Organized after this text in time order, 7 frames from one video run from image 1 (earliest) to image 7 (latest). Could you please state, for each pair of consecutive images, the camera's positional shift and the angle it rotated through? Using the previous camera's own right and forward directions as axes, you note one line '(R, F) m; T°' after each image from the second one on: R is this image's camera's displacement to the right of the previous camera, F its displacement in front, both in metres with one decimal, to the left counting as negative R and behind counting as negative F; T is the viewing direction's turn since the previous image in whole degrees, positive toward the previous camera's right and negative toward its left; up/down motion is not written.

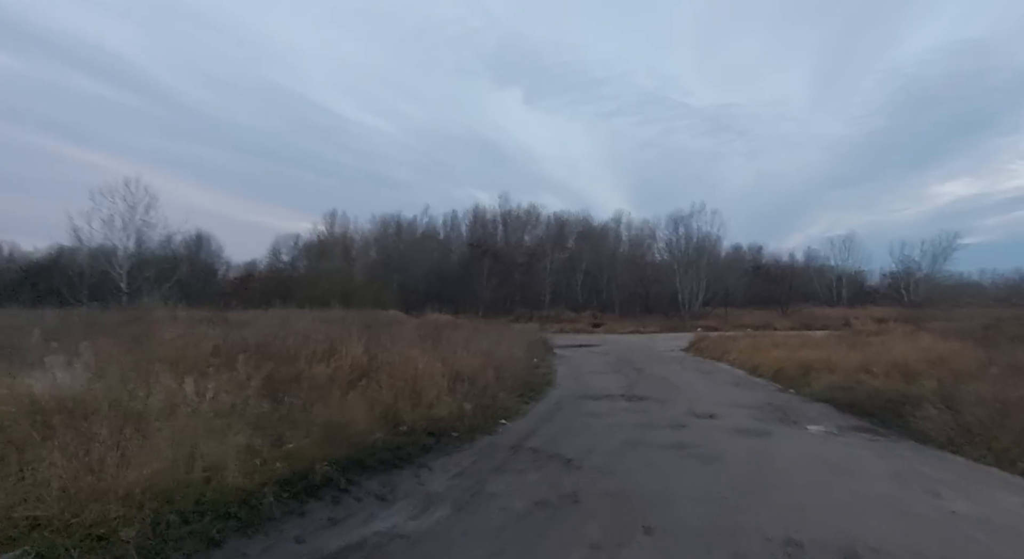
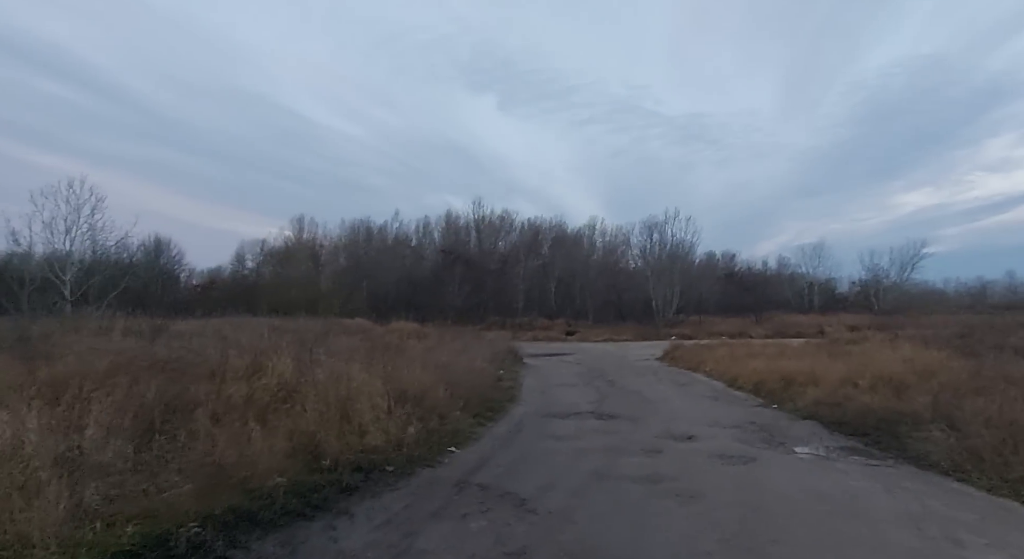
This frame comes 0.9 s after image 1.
(+0.4, +1.4) m; +3°
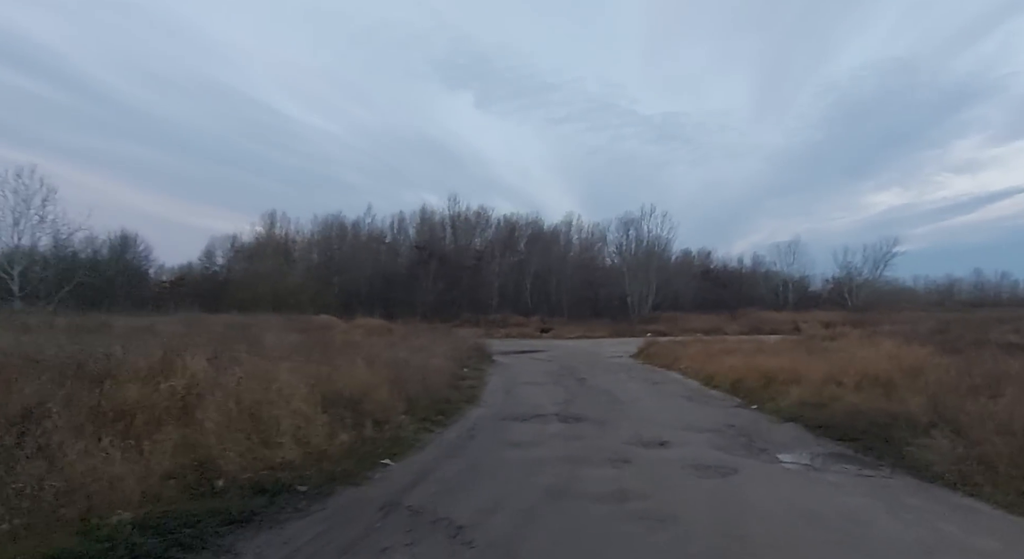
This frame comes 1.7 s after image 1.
(+0.5, +1.3) m; +2°
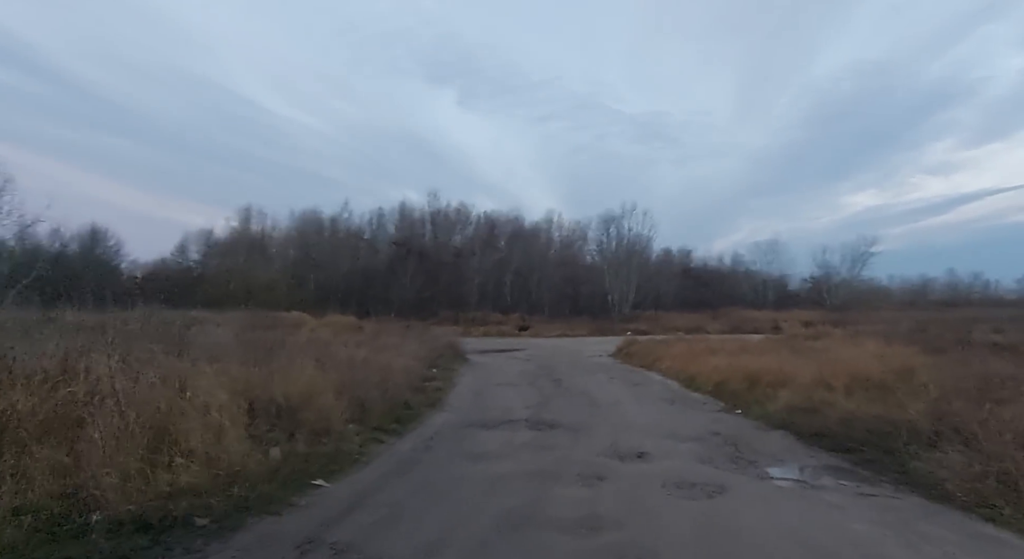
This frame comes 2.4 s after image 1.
(+0.3, +1.1) m; +2°
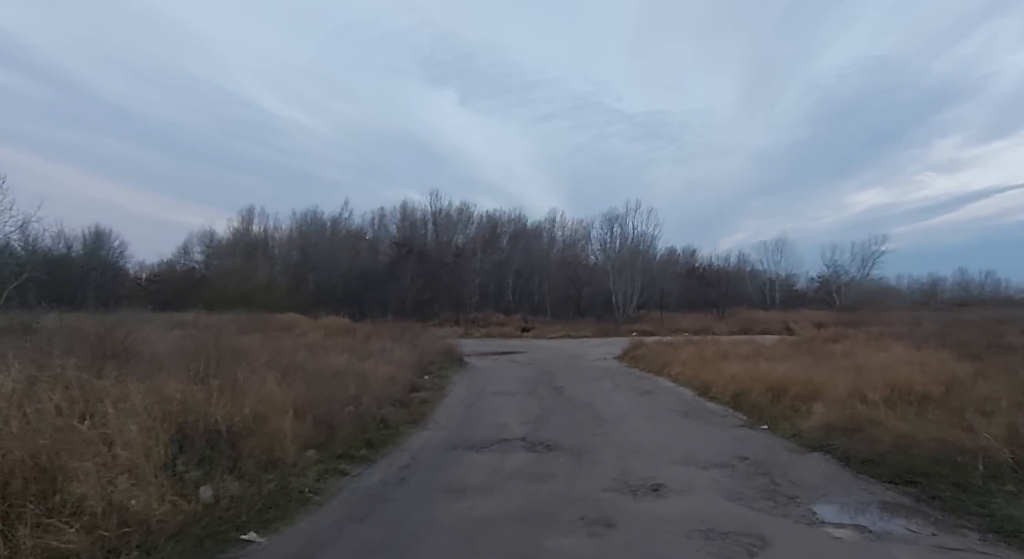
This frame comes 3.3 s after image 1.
(+0.2, +1.4) m; 0°
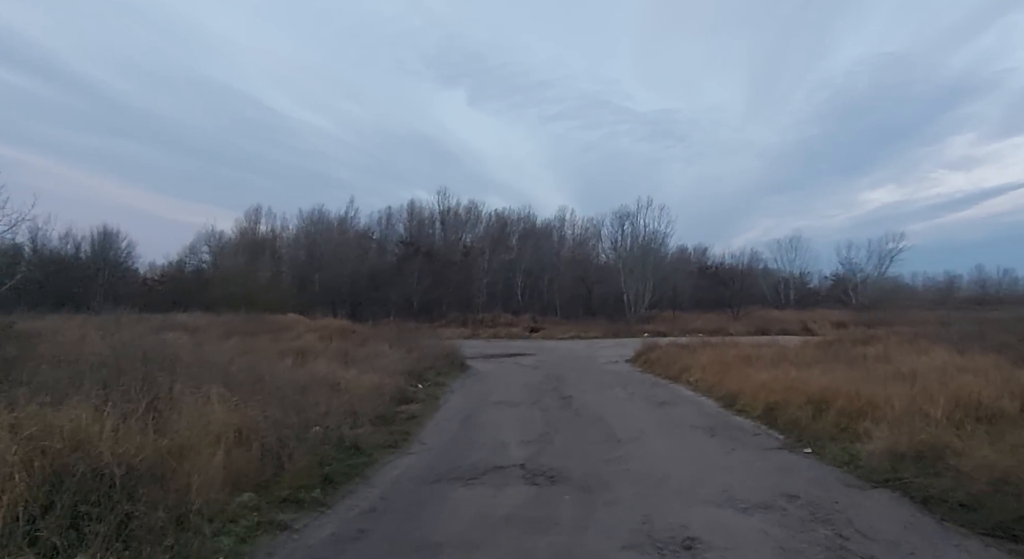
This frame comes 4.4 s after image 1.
(+0.2, +1.6) m; -1°
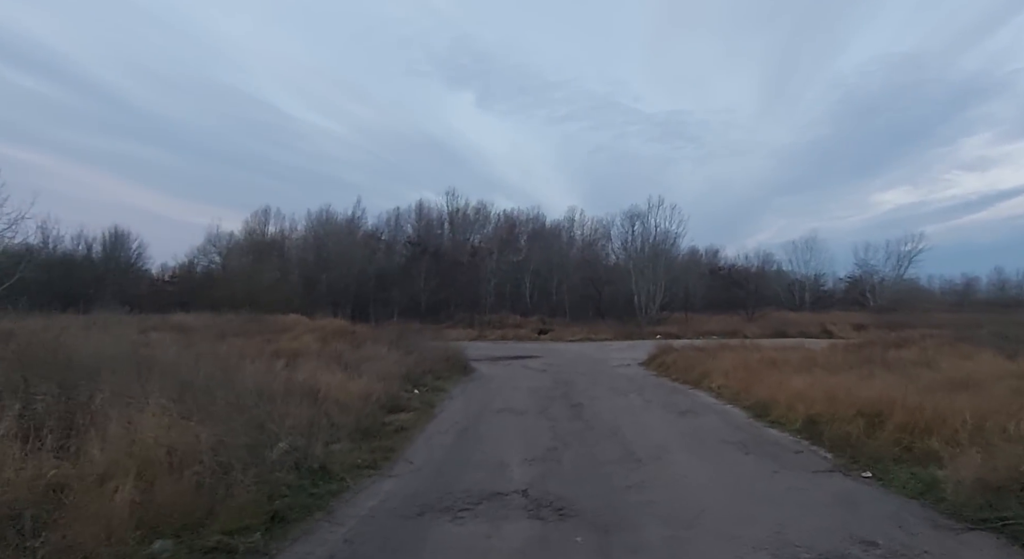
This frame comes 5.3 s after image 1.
(+0.1, +1.4) m; -1°
